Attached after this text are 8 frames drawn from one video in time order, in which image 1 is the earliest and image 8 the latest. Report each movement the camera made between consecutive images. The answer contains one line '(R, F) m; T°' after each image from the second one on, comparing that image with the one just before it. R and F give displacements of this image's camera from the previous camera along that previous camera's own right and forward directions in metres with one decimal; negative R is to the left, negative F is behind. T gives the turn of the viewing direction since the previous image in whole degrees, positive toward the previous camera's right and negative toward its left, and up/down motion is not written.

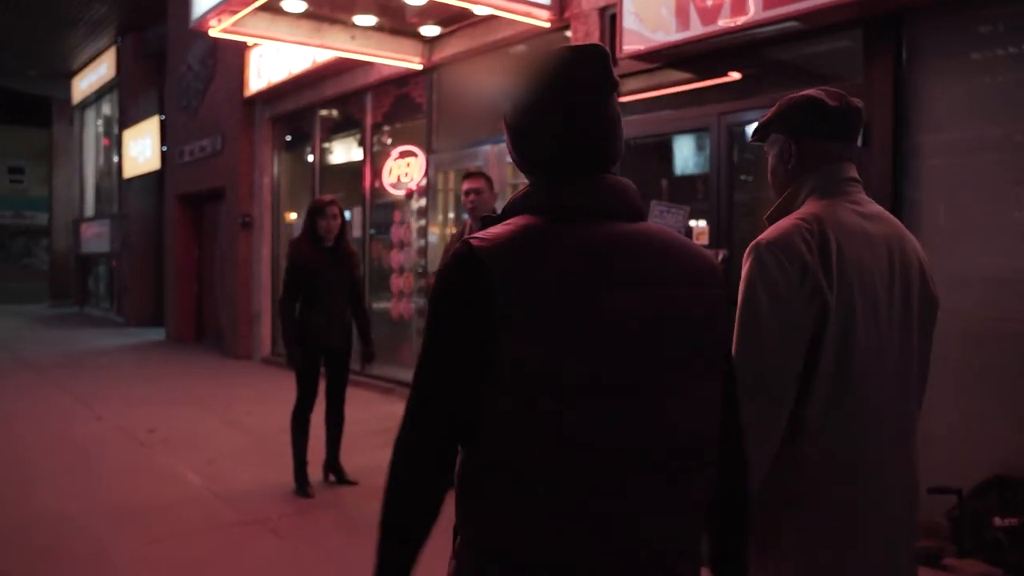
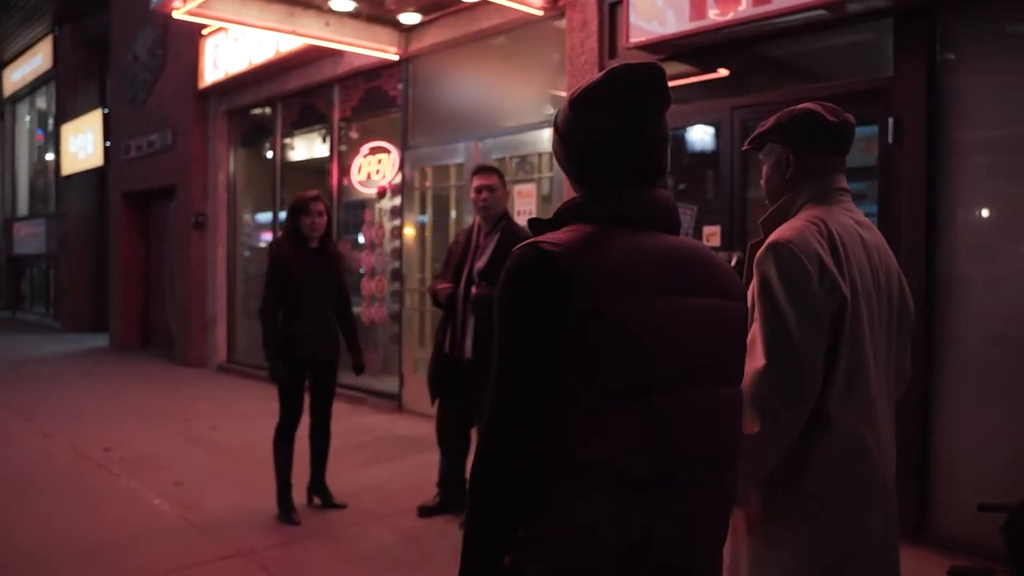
(-0.4, +0.4) m; +4°
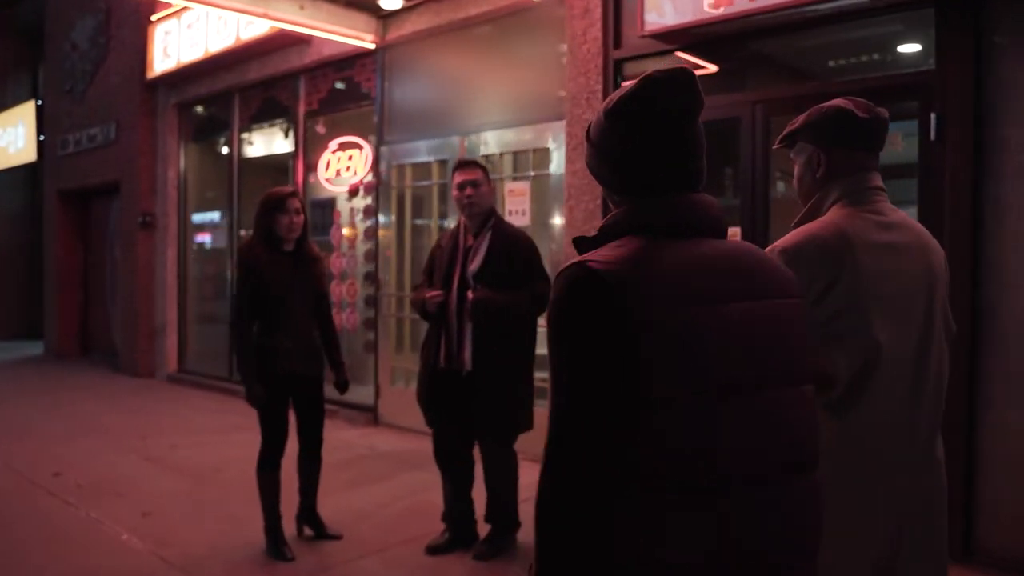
(-0.4, +0.4) m; +4°
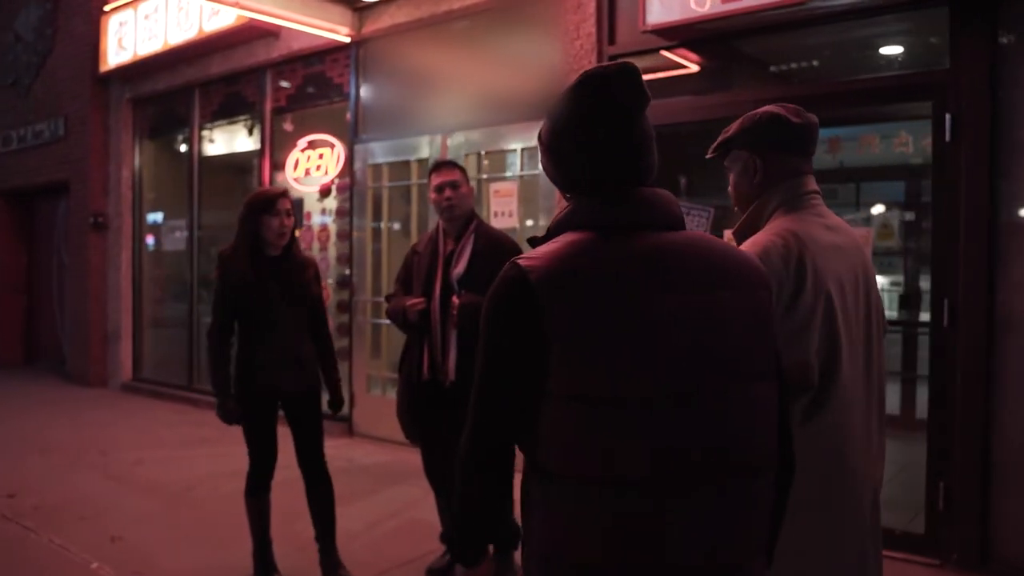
(-0.3, +0.2) m; +3°
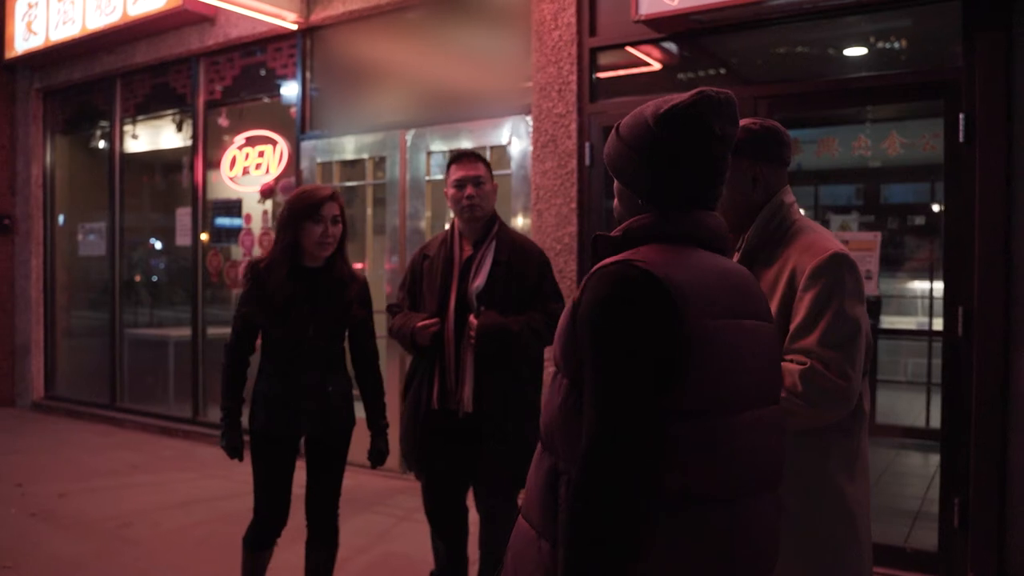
(-0.3, +0.4) m; +6°
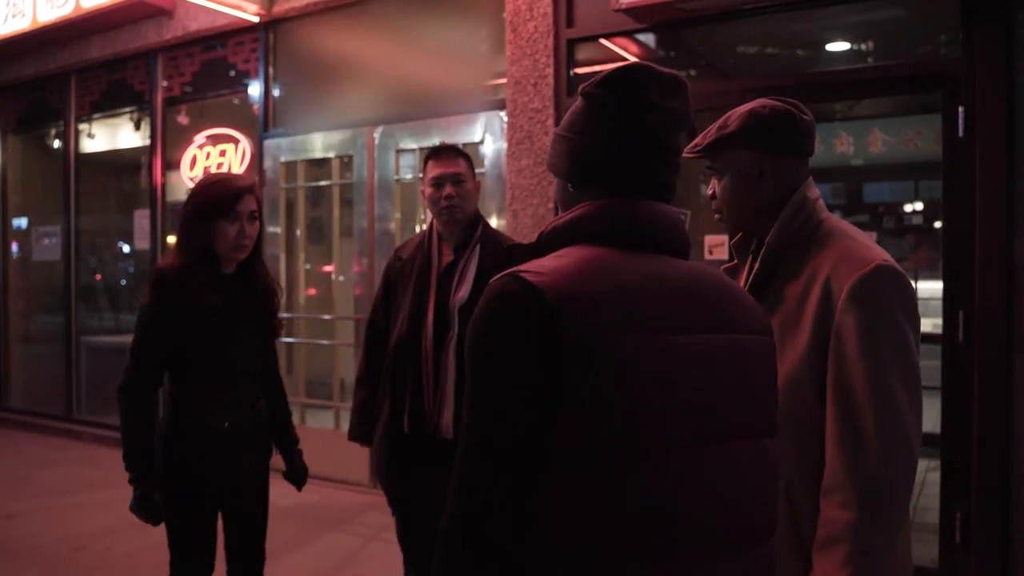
(0.0, +0.3) m; +2°
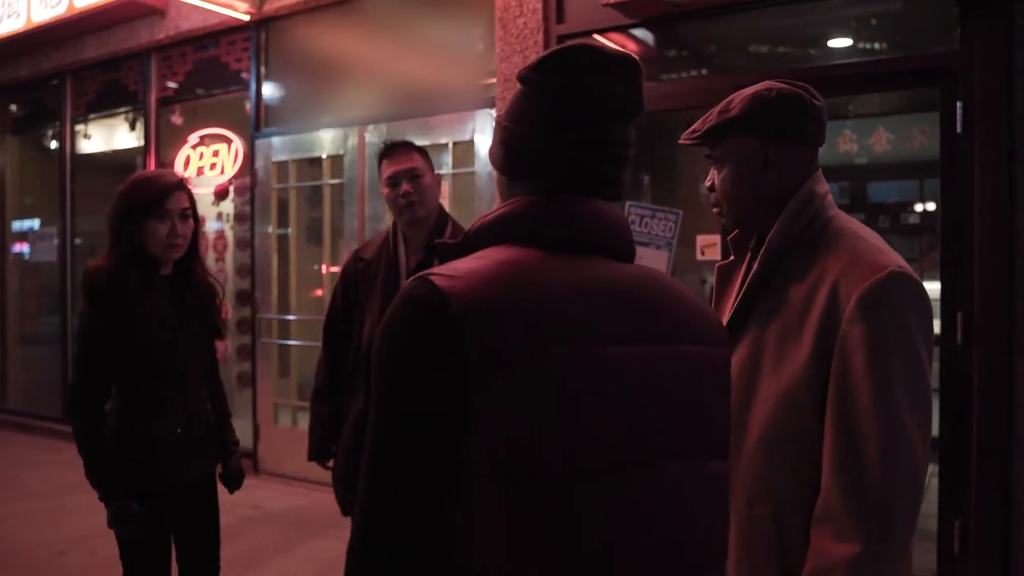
(+0.1, +0.1) m; -1°
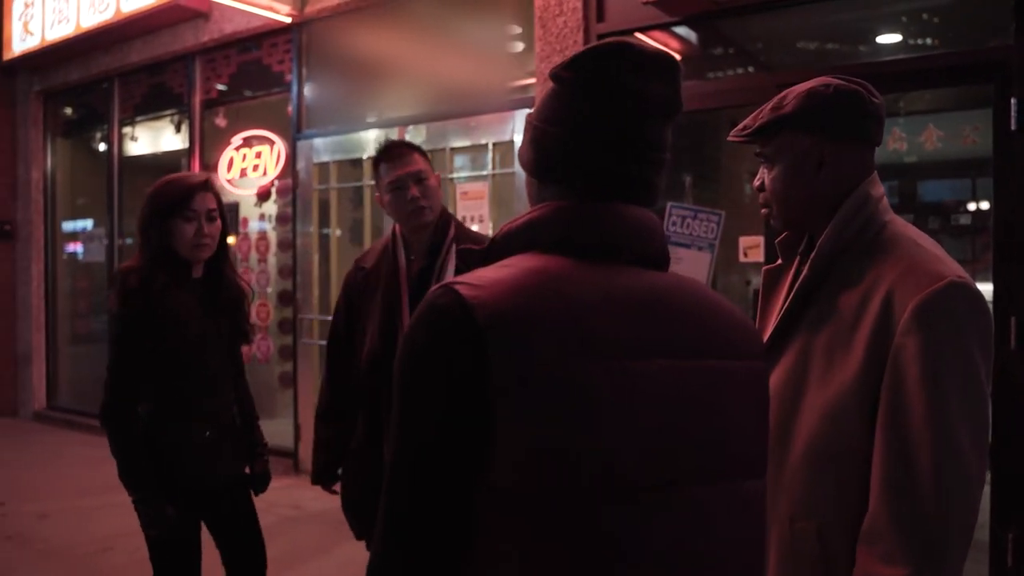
(0.0, 0.0) m; -3°
